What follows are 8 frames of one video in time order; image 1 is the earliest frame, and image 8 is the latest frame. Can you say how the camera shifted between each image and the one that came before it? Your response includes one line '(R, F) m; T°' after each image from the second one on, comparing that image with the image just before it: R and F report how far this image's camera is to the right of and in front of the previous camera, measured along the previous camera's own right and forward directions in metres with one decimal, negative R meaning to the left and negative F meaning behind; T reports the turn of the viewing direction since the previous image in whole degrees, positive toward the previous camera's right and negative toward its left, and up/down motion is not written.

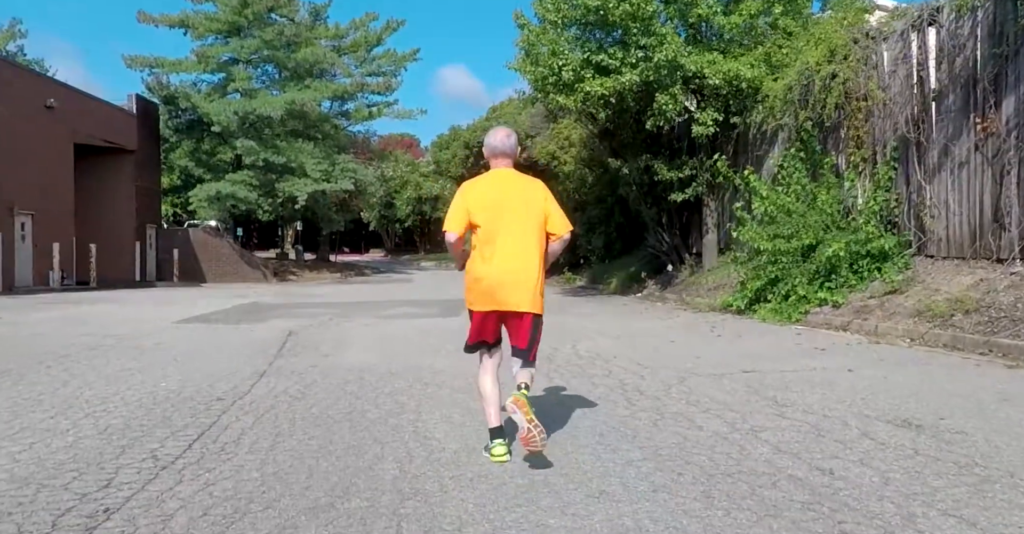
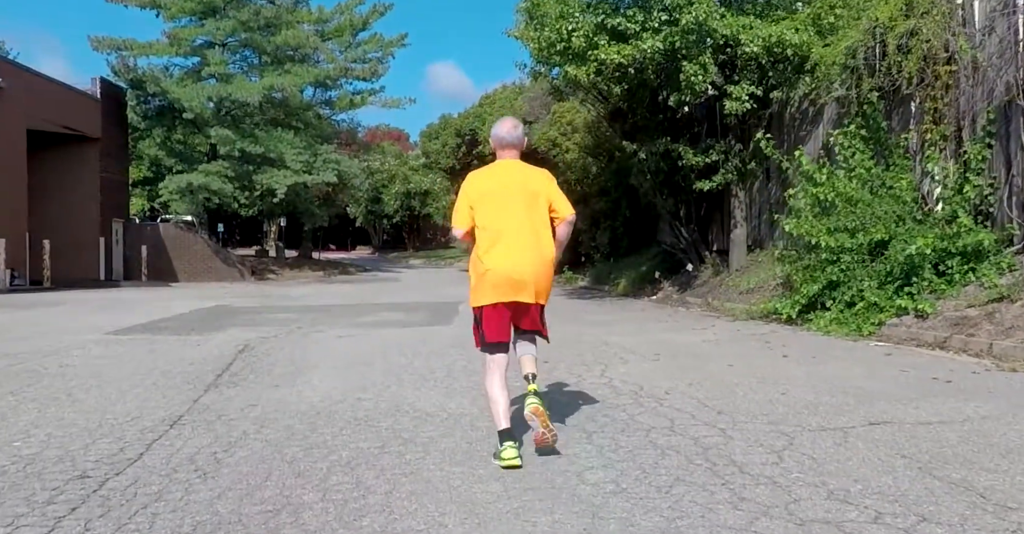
(-0.2, +2.2) m; +1°
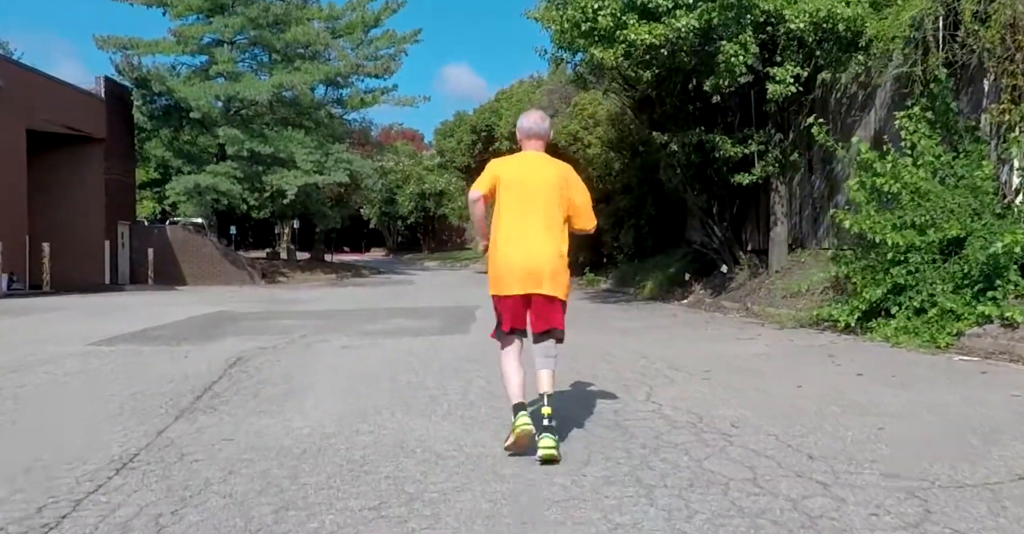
(-0.1, +1.1) m; -1°
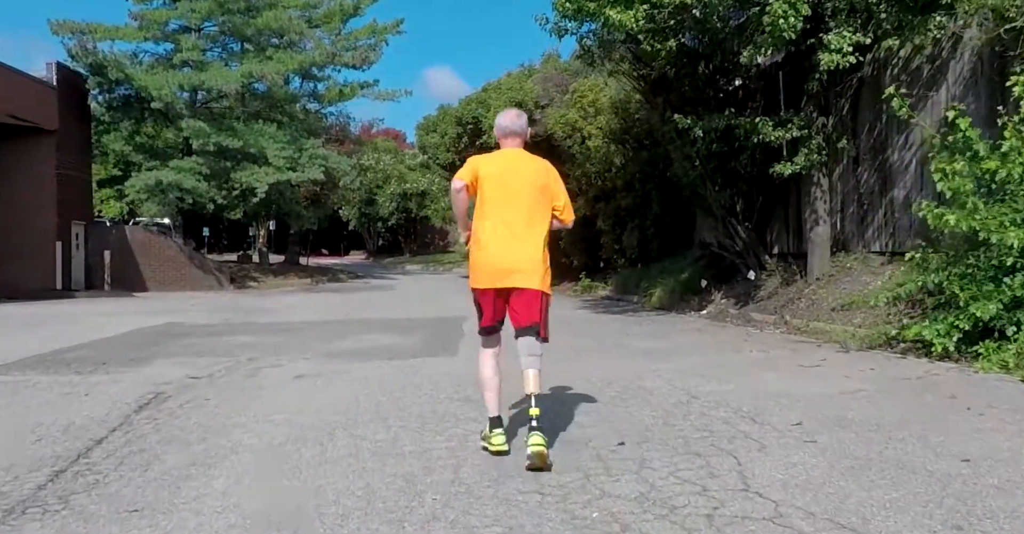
(-0.2, +2.1) m; +1°
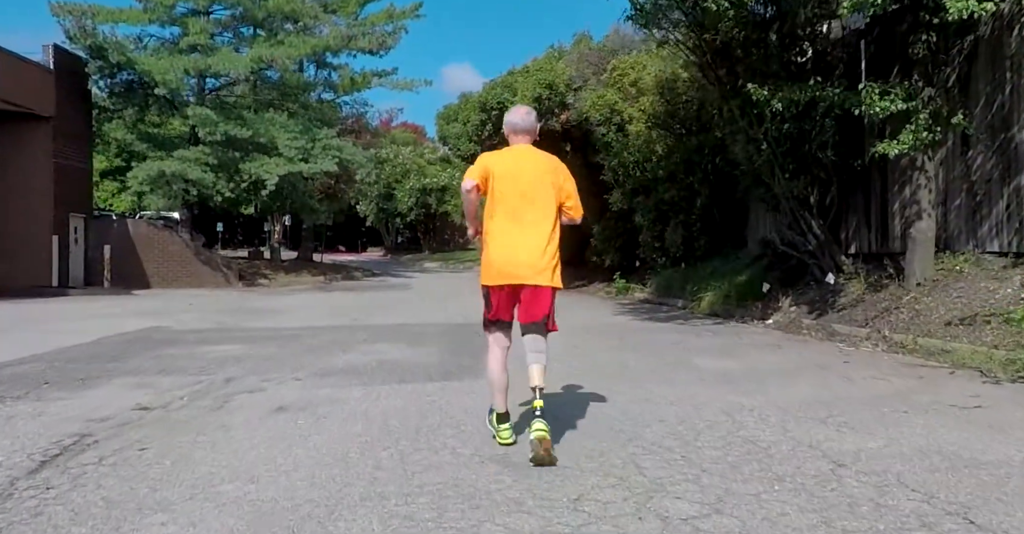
(-0.2, +1.9) m; -1°
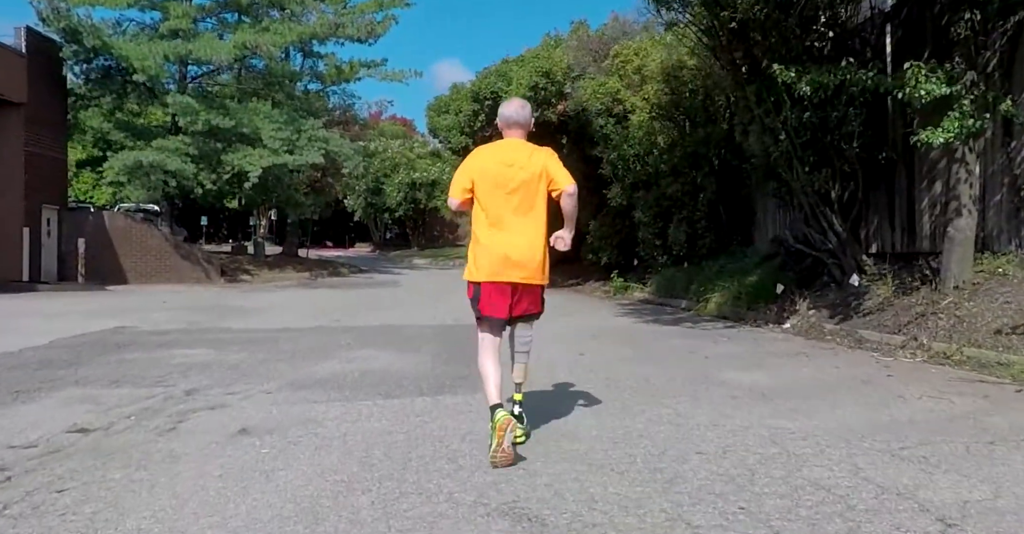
(-0.1, +0.9) m; +1°
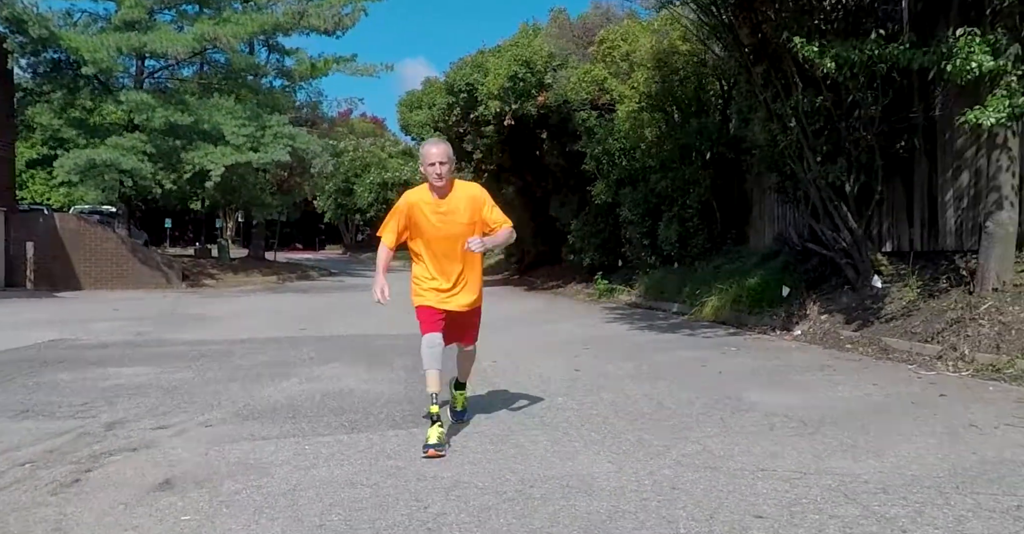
(-0.1, +1.1) m; +2°
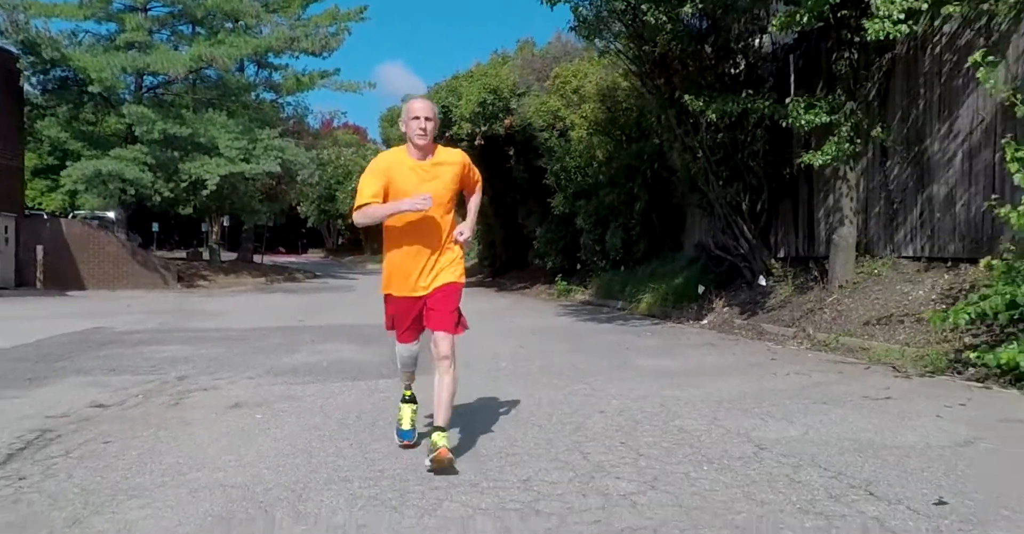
(+0.3, -2.4) m; +2°
